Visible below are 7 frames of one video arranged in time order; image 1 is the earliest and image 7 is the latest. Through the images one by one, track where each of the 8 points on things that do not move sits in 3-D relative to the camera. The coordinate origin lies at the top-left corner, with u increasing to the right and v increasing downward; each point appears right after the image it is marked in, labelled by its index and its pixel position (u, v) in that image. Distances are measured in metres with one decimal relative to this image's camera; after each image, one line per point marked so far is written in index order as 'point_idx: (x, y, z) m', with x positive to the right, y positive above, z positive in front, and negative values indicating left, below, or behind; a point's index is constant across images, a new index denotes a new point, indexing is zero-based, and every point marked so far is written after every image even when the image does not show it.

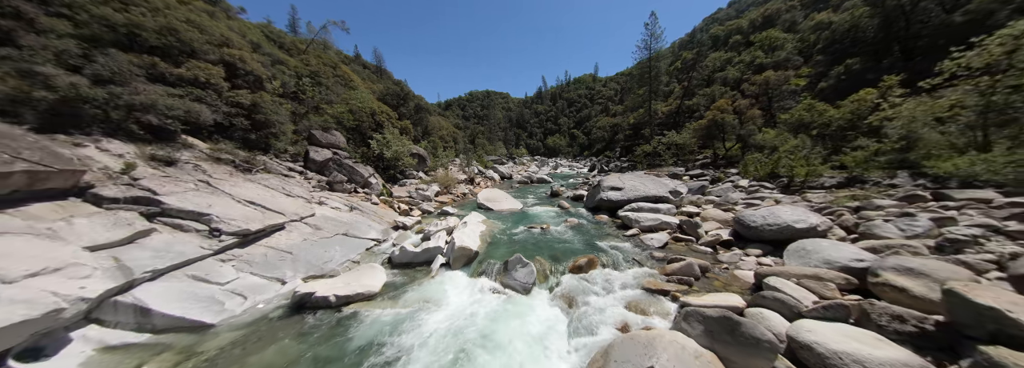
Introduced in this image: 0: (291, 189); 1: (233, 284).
0: (-9.4, -0.2, +10.0) m
1: (-7.0, -2.4, +5.9) m
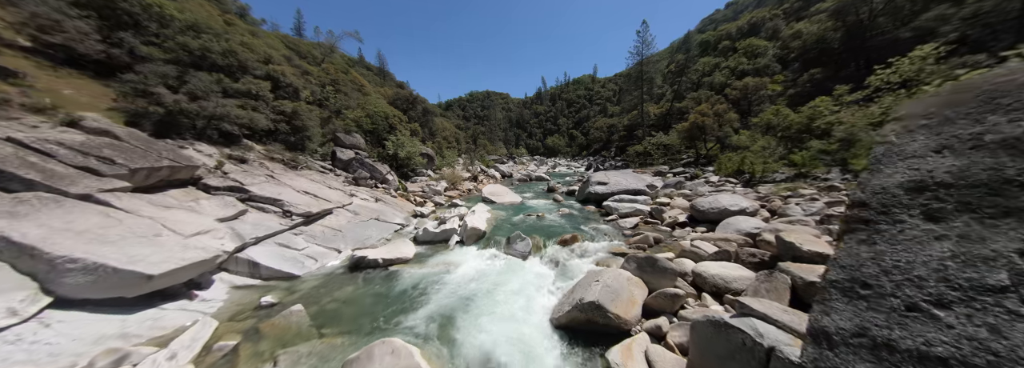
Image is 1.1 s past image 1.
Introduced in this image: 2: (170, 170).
0: (-9.4, +0.1, +12.1) m
1: (-6.9, -2.2, +8.0) m
2: (-10.3, +0.5, +7.2) m
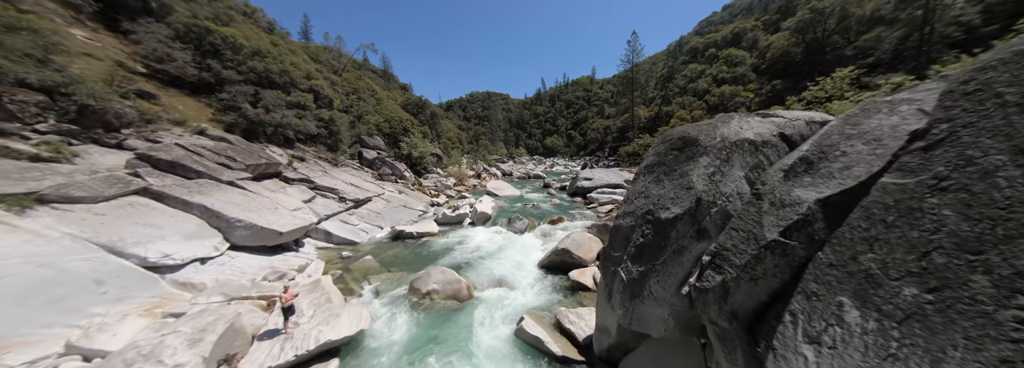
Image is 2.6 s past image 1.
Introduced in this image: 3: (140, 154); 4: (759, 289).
0: (-9.3, +0.4, +14.8) m
1: (-6.9, -1.8, +10.7) m
2: (-10.3, +0.8, +10.0) m
3: (-11.9, +0.9, +7.6) m
4: (+2.5, -1.0, +2.3) m
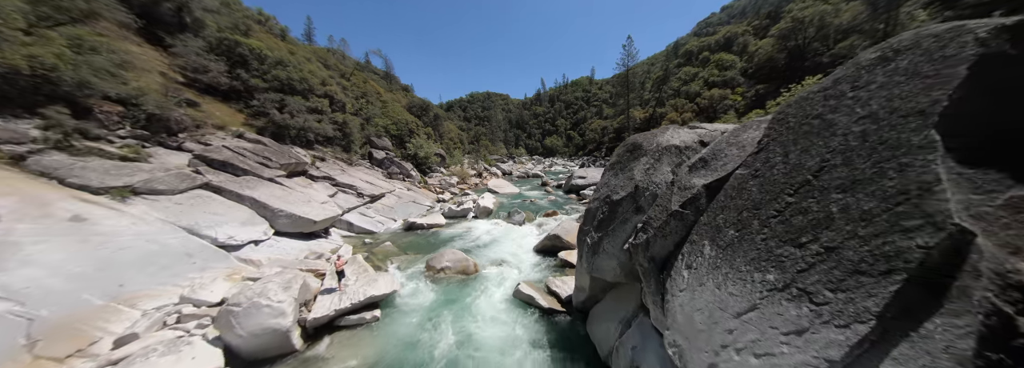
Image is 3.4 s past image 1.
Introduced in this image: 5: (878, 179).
0: (-9.4, +0.6, +16.2) m
1: (-7.0, -1.7, +12.1) m
2: (-10.3, +1.0, +11.4) m
3: (-11.9, +1.1, +8.9) m
4: (+2.5, -0.9, +3.7) m
5: (+3.3, 0.0, +2.2) m
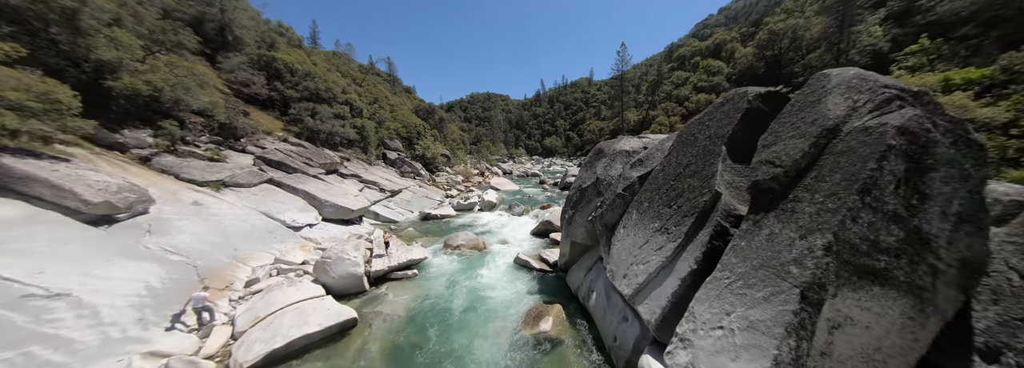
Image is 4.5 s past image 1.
0: (-9.3, +0.8, +18.3) m
1: (-6.9, -1.5, +14.2) m
2: (-10.3, +1.2, +13.4) m
3: (-11.9, +1.3, +11.0) m
4: (+2.5, -0.7, +5.8) m
5: (+3.4, +0.2, +4.2) m
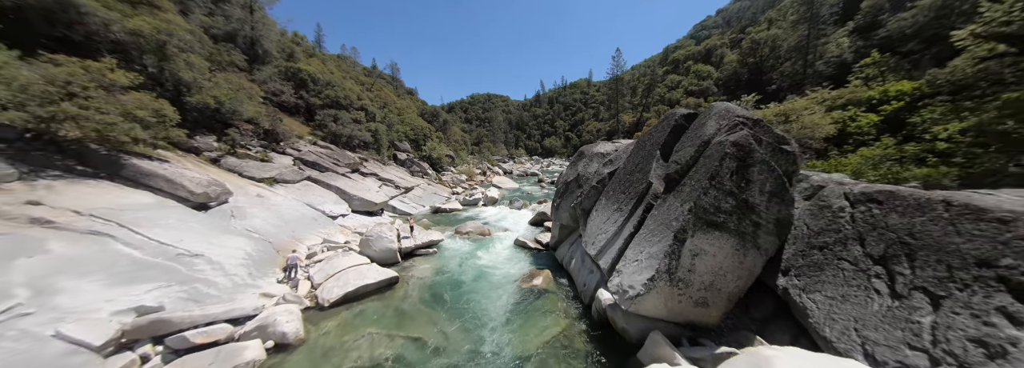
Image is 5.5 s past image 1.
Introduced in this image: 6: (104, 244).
0: (-9.3, +0.9, +20.2) m
1: (-6.9, -1.3, +16.1) m
2: (-10.3, +1.3, +15.3) m
3: (-11.8, +1.4, +12.9) m
4: (+2.5, -0.5, +7.6) m
5: (+3.4, +0.4, +6.1) m
6: (-9.4, -1.4, +5.4) m
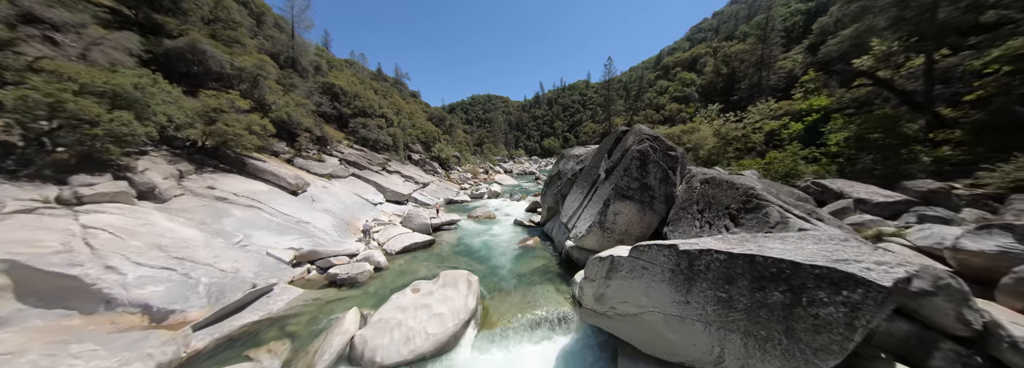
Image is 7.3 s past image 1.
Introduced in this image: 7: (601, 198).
0: (-9.3, +1.3, +23.5) m
1: (-6.9, -1.0, +19.4) m
2: (-10.3, +1.6, +18.6) m
3: (-11.8, +1.7, +16.2) m
4: (+2.6, -0.2, +11.0) m
5: (+3.4, +0.7, +9.4) m
6: (-9.4, -1.1, +8.8) m
7: (+3.0, -0.5, +8.1) m
